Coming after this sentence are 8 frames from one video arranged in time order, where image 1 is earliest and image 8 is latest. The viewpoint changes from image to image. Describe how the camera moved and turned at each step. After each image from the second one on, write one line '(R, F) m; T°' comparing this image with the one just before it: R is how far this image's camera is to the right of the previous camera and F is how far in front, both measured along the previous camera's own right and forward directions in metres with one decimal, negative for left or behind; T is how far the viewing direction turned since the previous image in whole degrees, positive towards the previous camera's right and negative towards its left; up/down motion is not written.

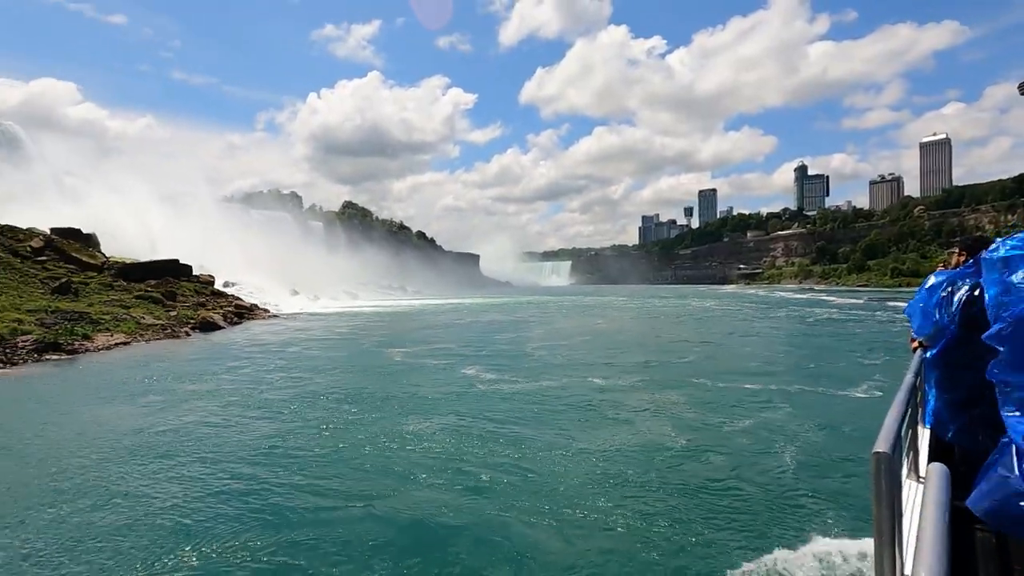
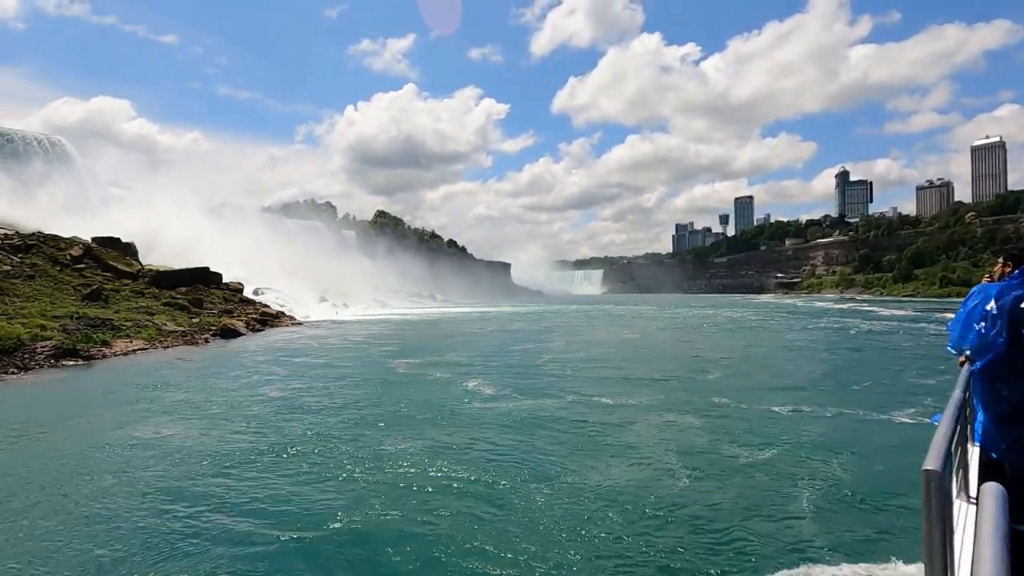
(+0.6, +0.7) m; -3°
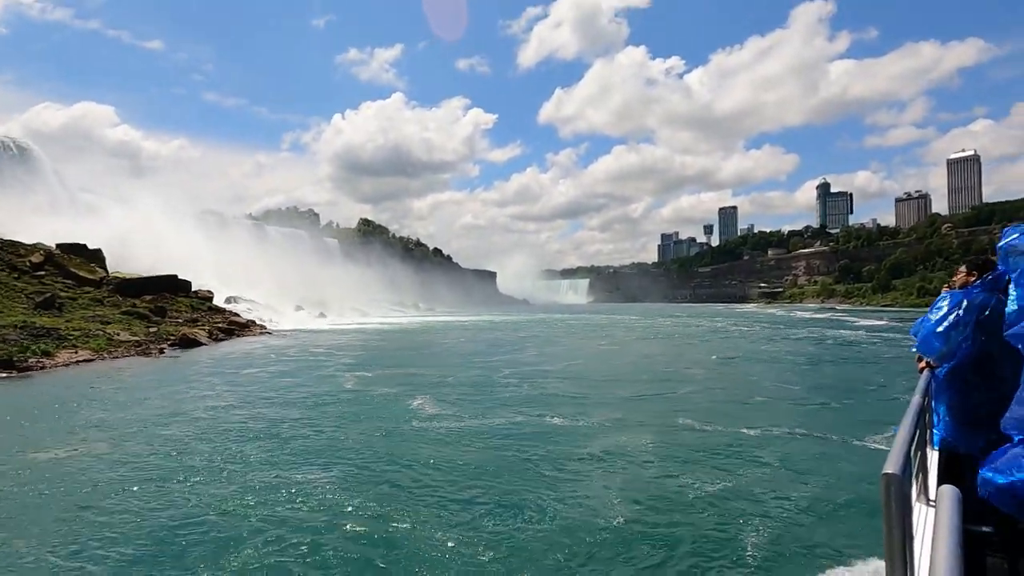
(+0.7, +0.7) m; +1°
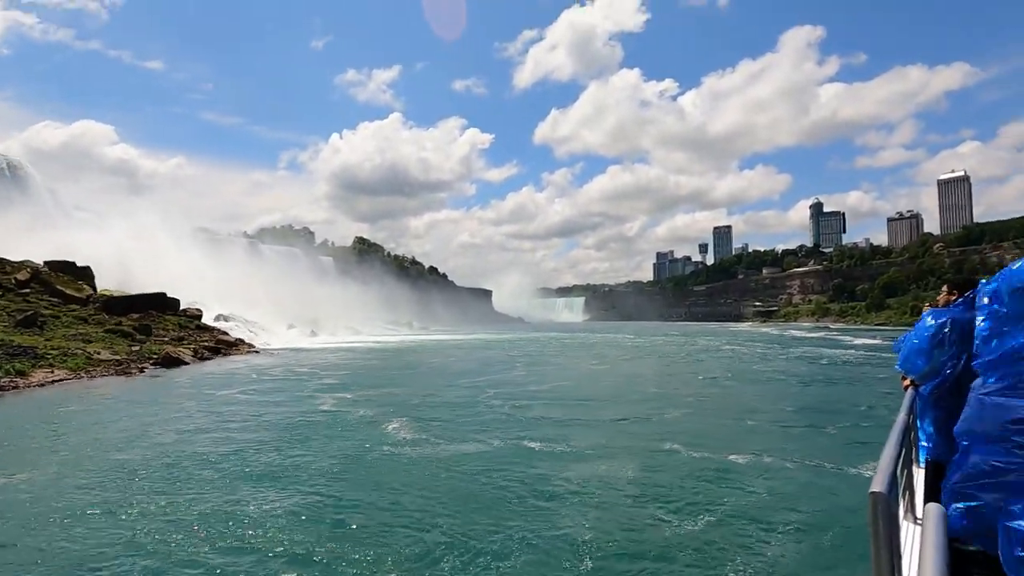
(+0.3, +0.3) m; 0°
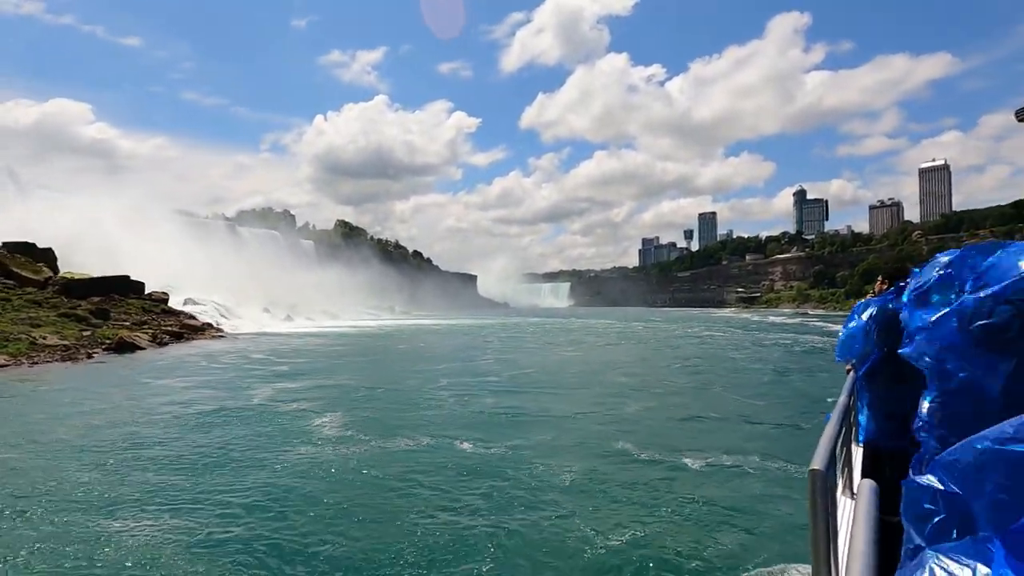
(+0.7, +0.7) m; +2°
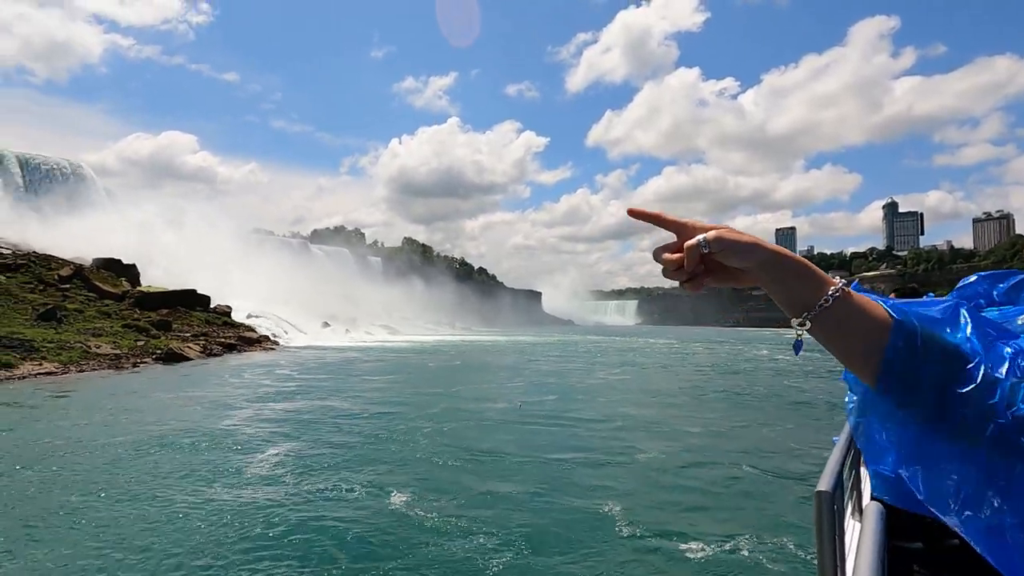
(+1.3, +1.2) m; -7°
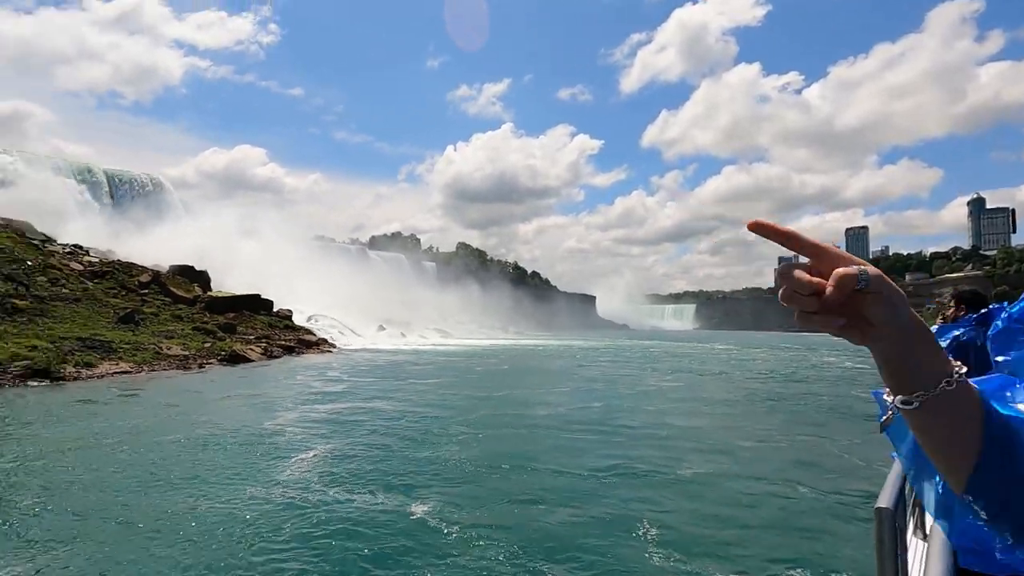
(+0.3, +0.2) m; -6°
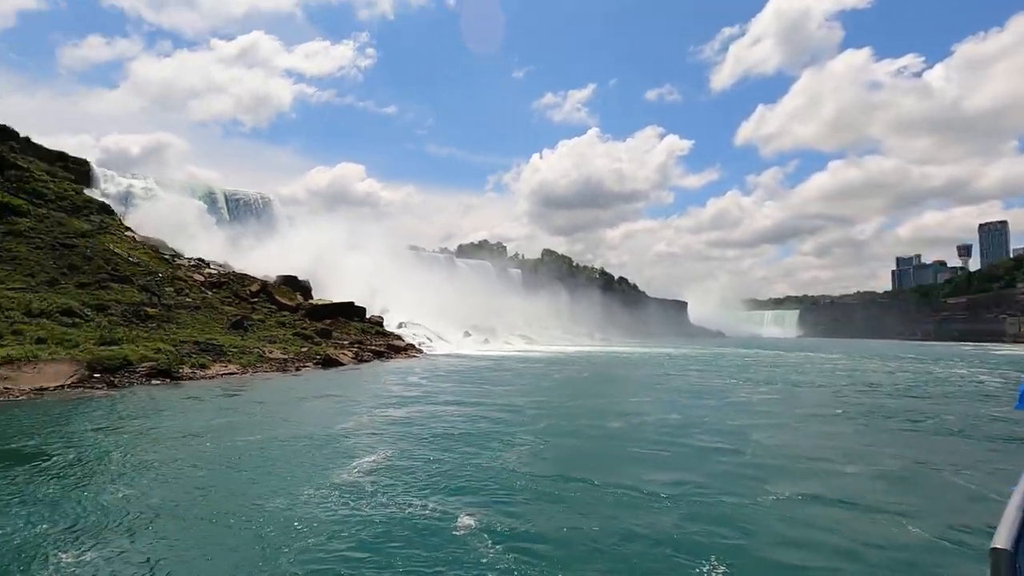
(+0.4, +0.2) m; -9°
